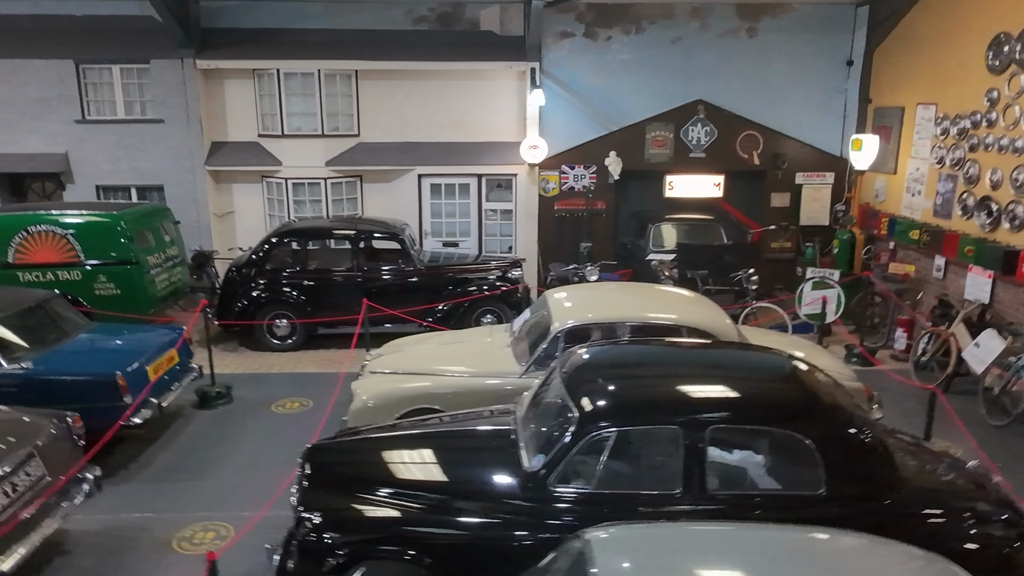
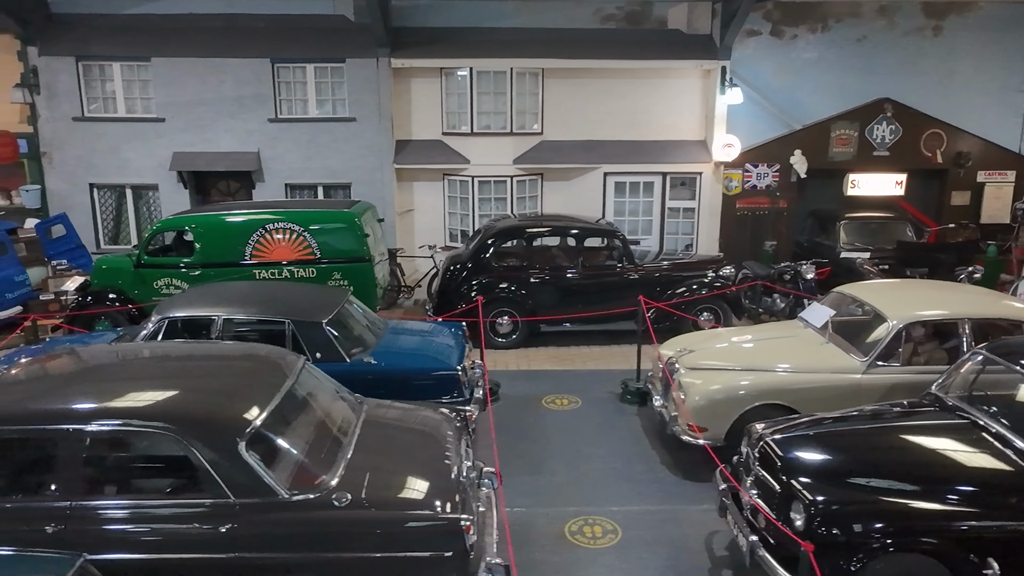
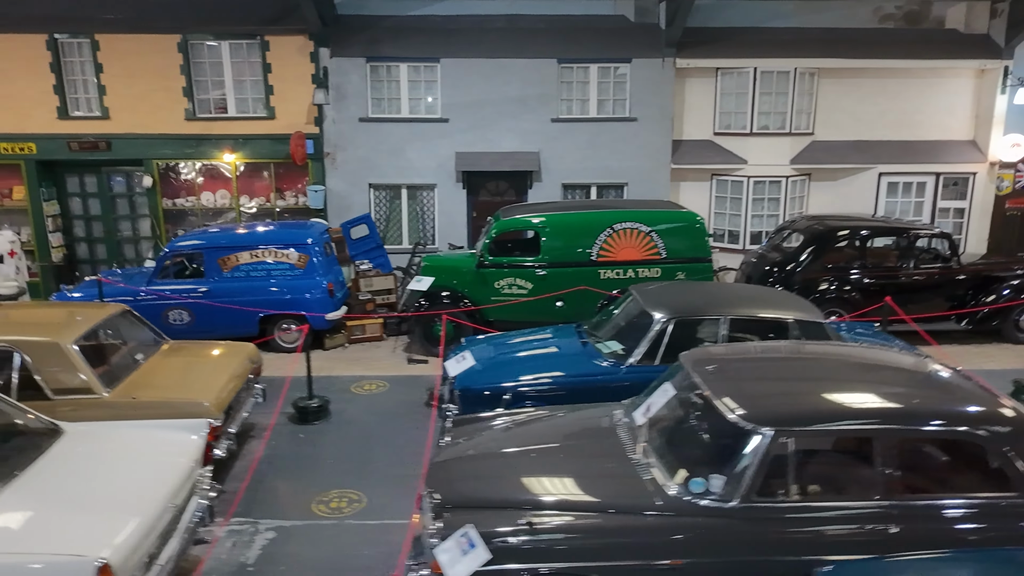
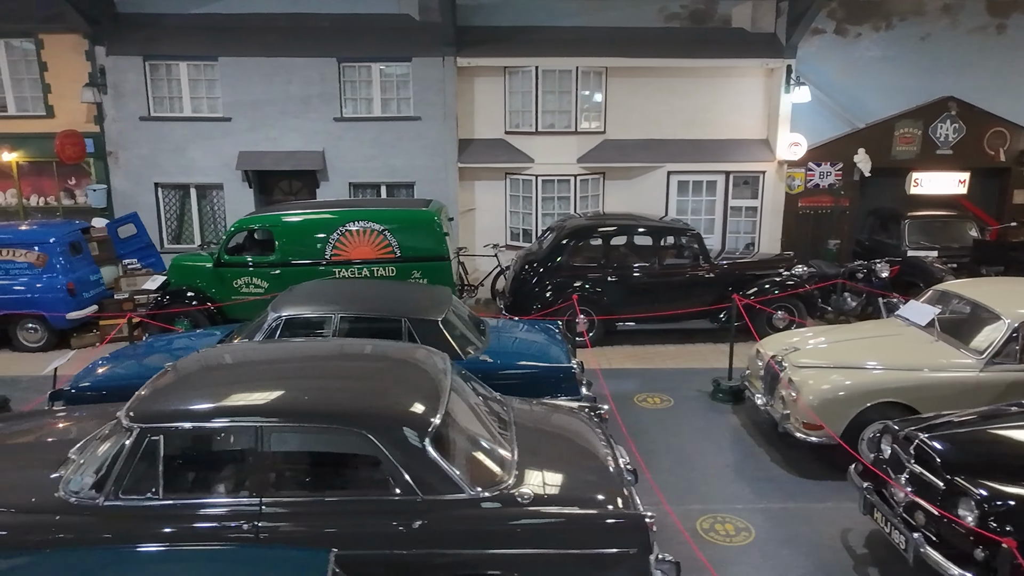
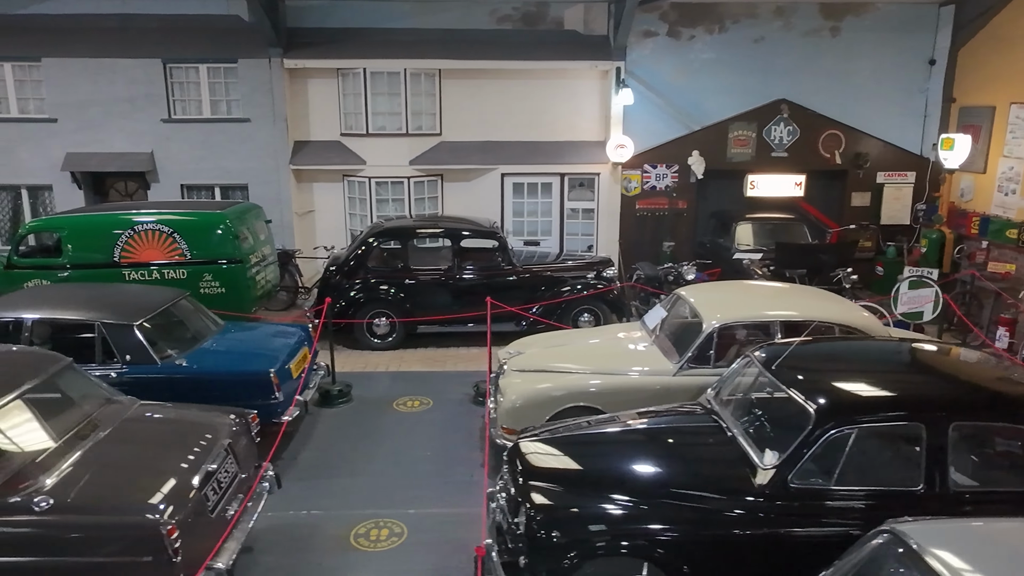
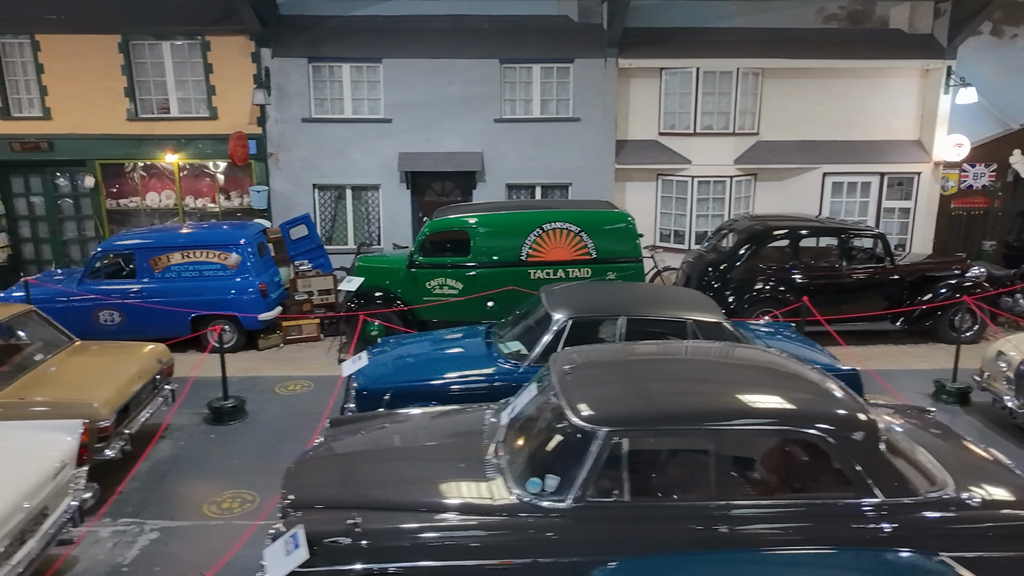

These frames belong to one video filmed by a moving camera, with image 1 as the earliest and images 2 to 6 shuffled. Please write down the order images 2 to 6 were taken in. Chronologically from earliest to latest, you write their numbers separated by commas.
5, 2, 4, 6, 3
